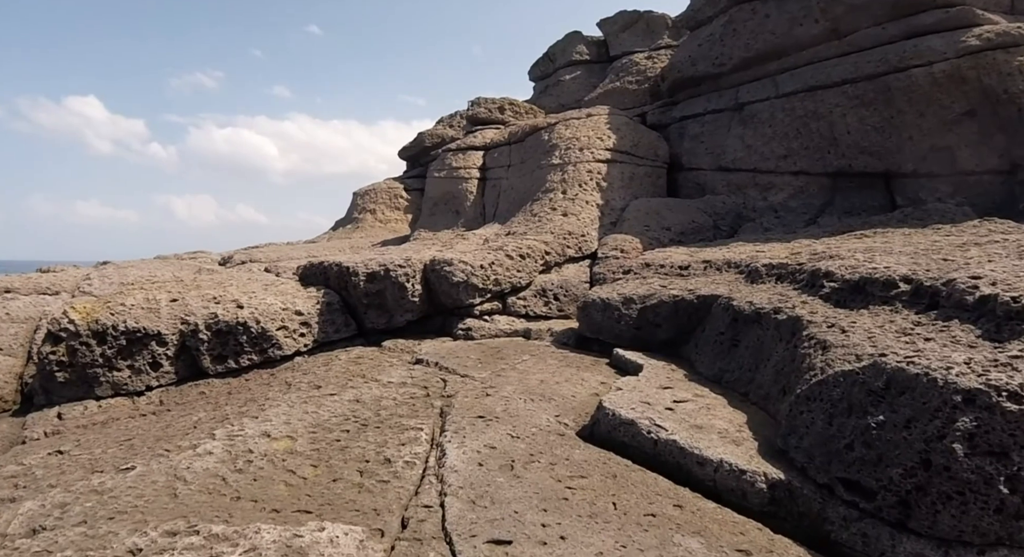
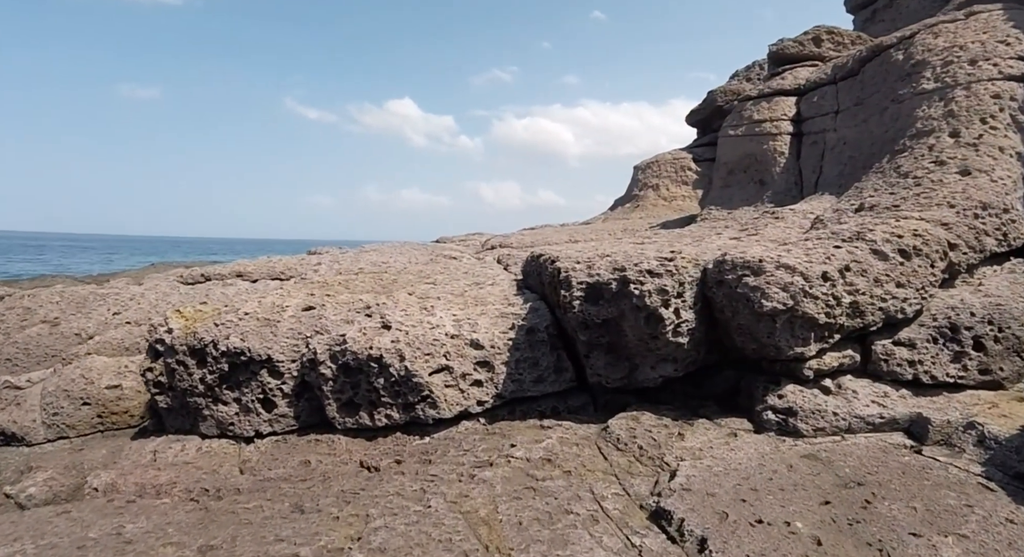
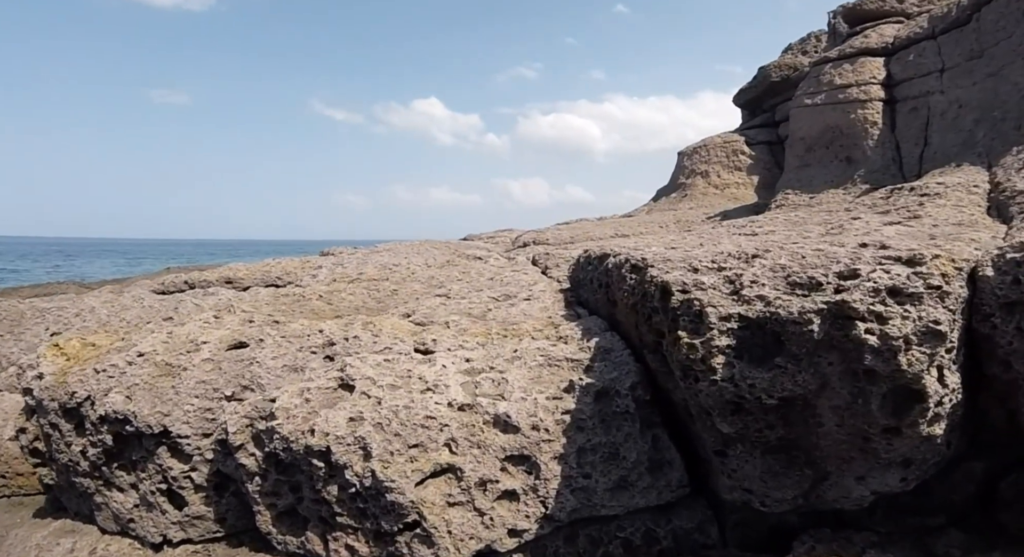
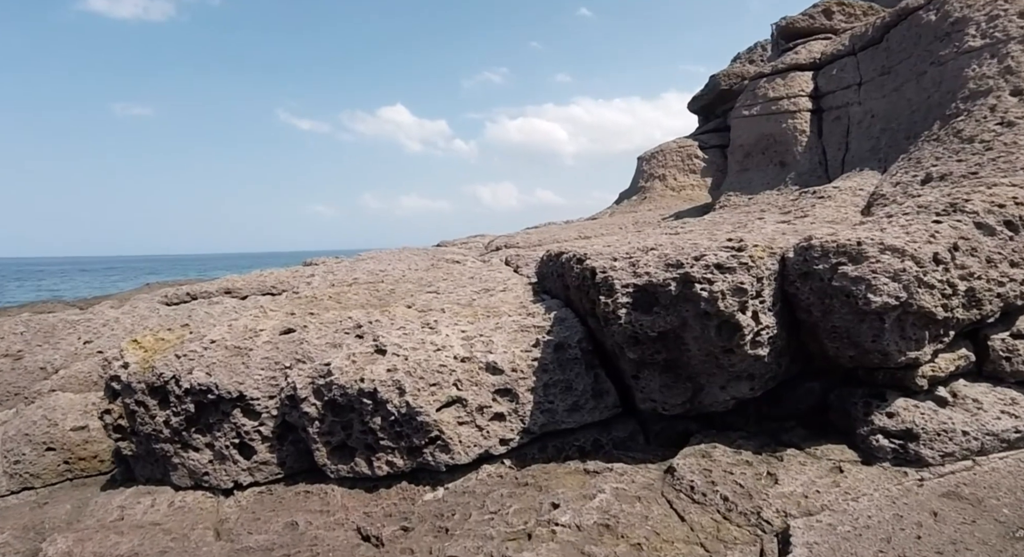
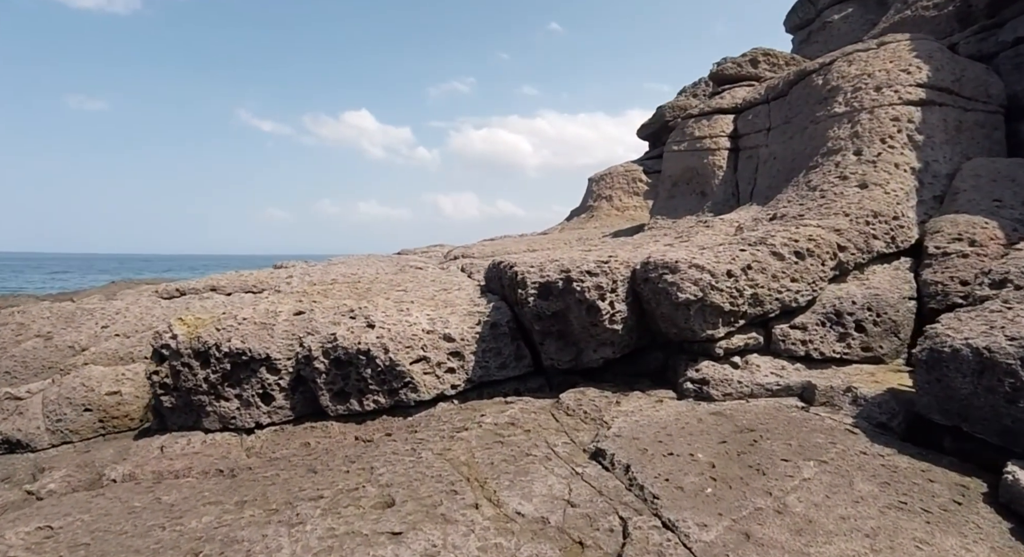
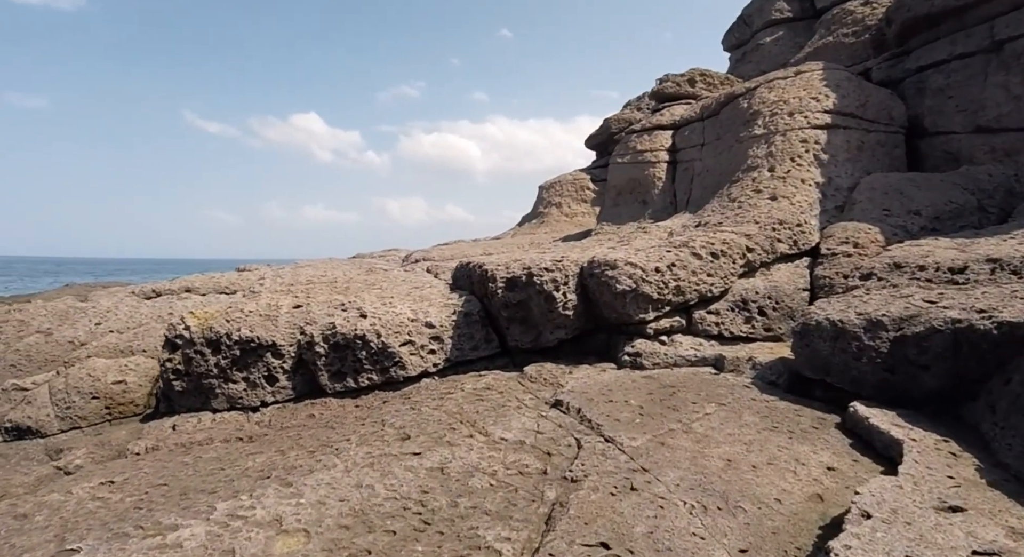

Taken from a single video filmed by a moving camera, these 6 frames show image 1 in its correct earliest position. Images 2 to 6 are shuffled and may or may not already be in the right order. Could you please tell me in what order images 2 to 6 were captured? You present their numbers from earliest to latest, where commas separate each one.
6, 5, 2, 4, 3
